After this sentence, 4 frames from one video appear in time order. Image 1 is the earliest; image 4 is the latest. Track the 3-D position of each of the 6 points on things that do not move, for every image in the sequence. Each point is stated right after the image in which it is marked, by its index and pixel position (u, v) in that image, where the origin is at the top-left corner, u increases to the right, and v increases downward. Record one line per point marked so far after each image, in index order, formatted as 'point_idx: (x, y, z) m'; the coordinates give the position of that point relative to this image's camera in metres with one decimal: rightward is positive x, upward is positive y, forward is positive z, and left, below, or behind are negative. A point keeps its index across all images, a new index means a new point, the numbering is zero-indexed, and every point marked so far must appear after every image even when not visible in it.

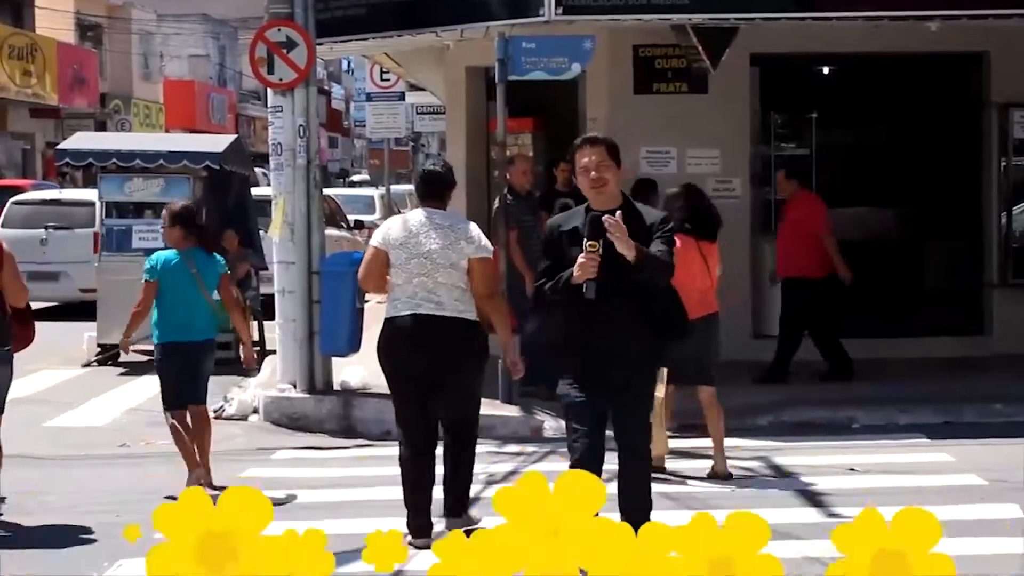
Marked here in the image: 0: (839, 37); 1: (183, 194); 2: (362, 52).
0: (+2.7, +2.1, +10.7) m
1: (-3.0, +0.9, +11.9) m
2: (-1.4, +2.2, +12.0) m
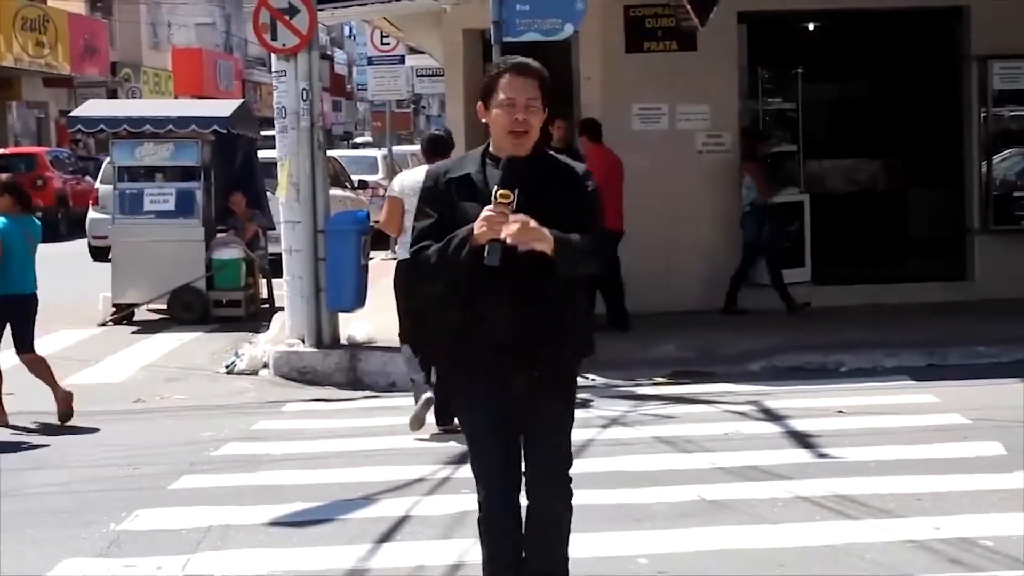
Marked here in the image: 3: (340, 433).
0: (+2.6, +2.5, +11.0) m
1: (-3.0, +1.2, +12.3) m
2: (-1.4, +2.5, +12.3) m
3: (-1.3, -1.1, +10.0) m
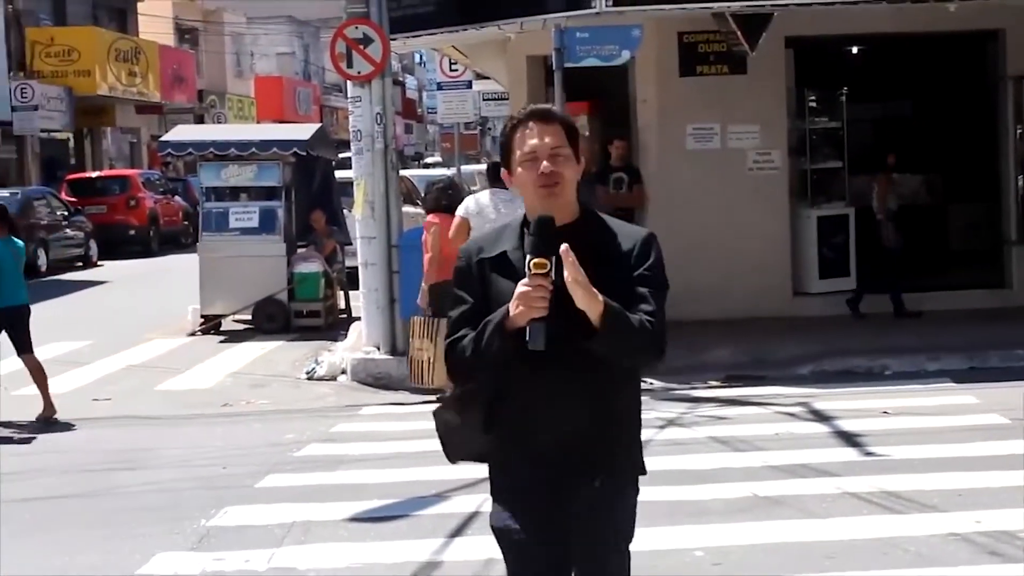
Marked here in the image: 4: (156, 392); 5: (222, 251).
0: (+3.2, +2.4, +11.7) m
1: (-2.4, +1.1, +13.2) m
2: (-0.8, +2.4, +13.2) m
3: (-0.8, -1.2, +10.8) m
4: (-3.3, -1.0, +12.1) m
5: (-2.9, +0.4, +13.1) m
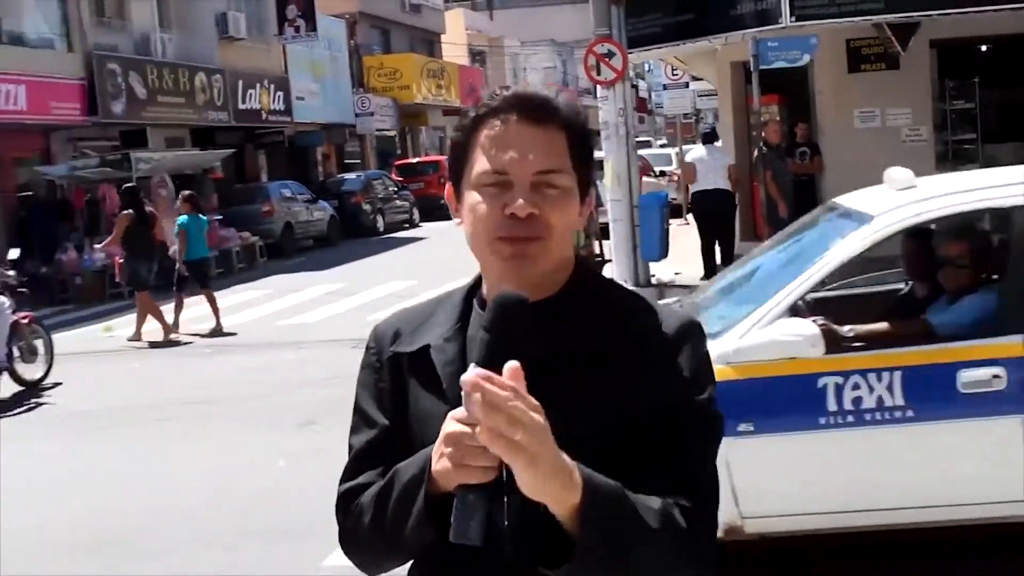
0: (+5.6, +3.1, +15.4) m
1: (+0.4, +1.7, +17.9) m
2: (+2.0, +3.1, +17.5) m
3: (+1.6, -0.6, +15.3) m
4: (-0.6, -0.3, +16.9) m
5: (-0.1, +1.0, +17.9) m
